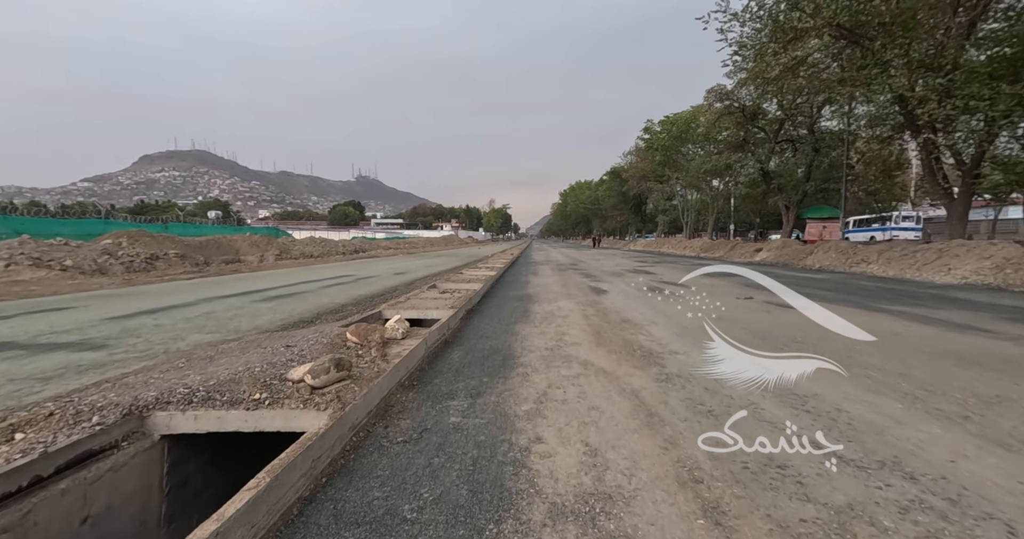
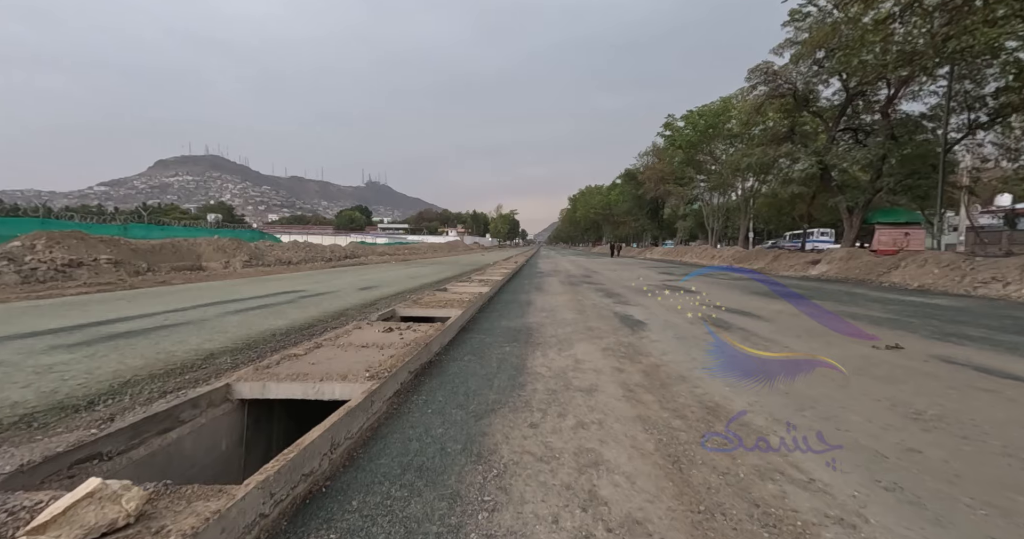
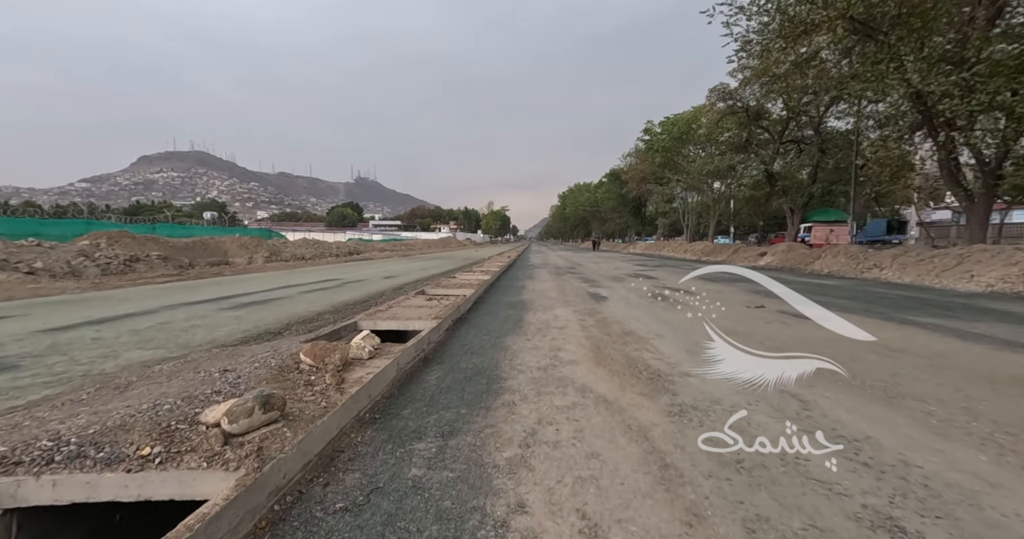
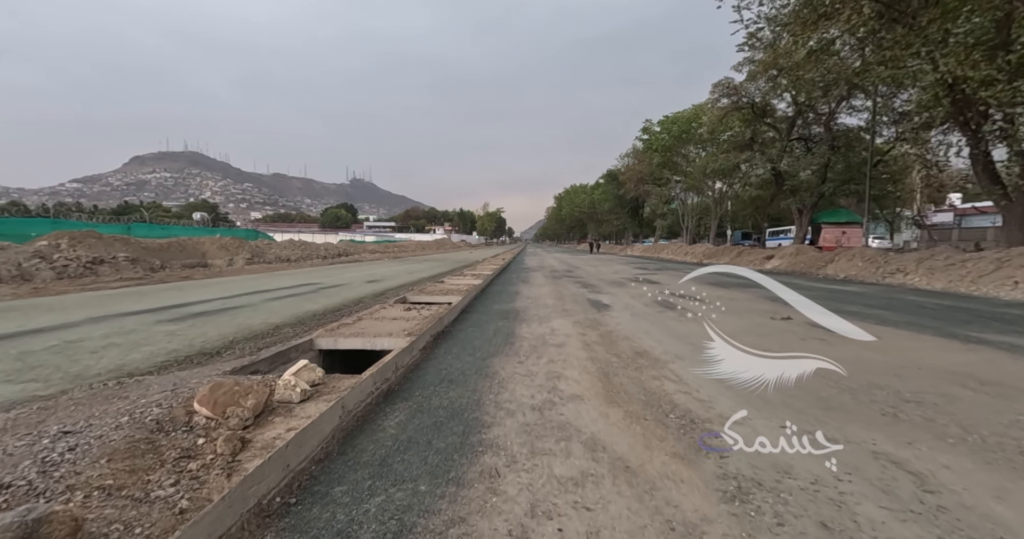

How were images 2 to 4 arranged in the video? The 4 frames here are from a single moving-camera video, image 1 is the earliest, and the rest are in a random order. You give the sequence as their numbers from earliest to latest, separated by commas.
3, 4, 2
